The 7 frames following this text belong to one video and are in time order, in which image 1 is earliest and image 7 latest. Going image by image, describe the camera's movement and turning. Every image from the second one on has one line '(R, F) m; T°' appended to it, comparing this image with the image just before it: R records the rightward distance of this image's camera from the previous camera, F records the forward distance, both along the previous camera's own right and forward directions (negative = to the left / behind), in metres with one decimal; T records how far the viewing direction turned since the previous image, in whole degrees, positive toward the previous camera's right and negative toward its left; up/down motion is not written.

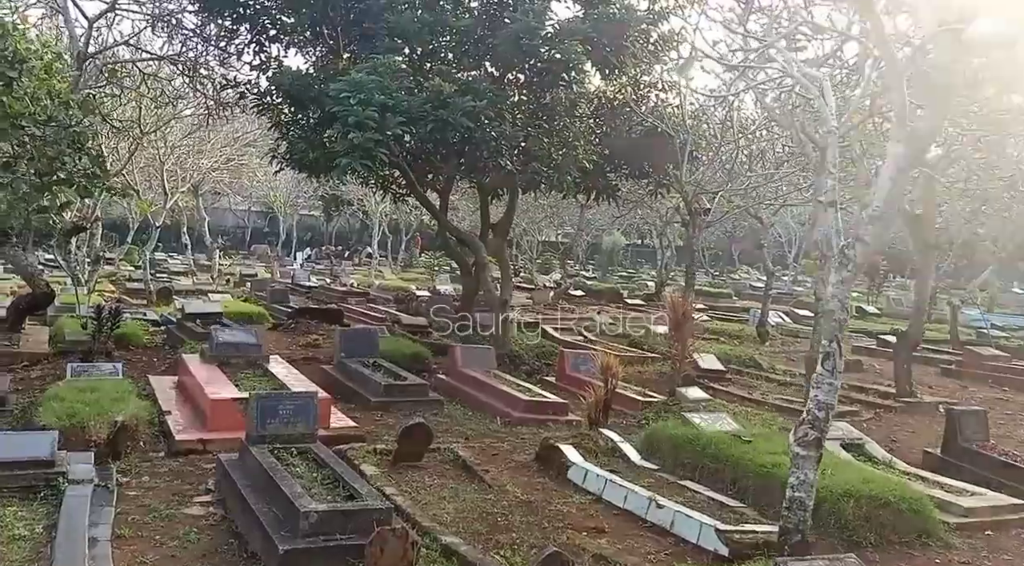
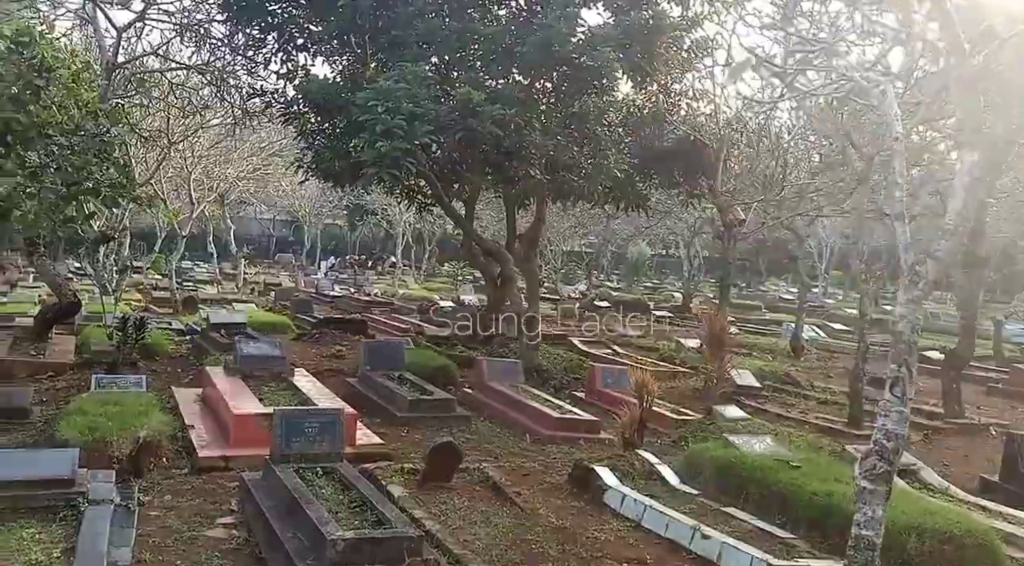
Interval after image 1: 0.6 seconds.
(-0.1, +0.3) m; -2°
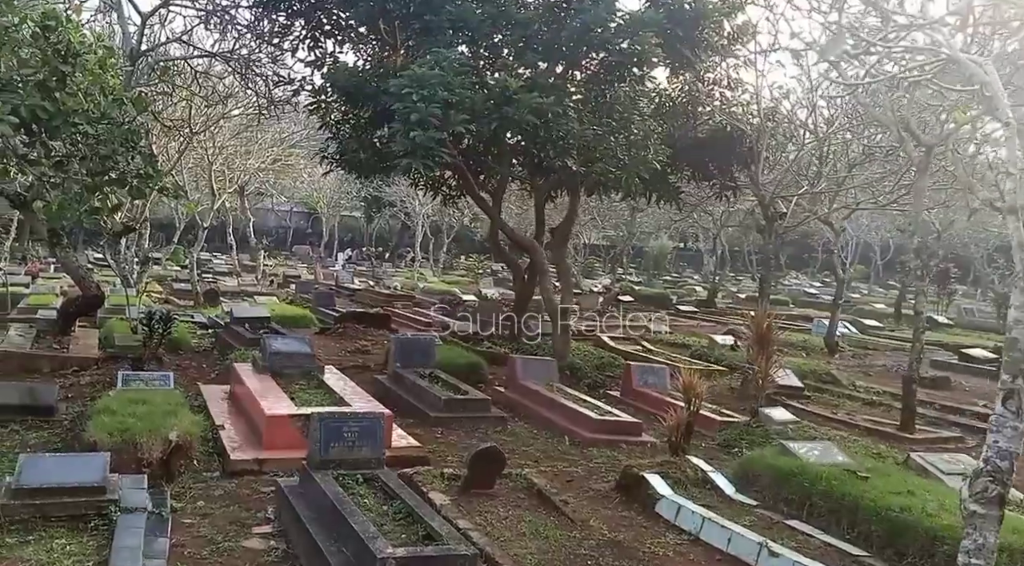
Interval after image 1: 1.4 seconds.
(-0.3, +0.4) m; -1°
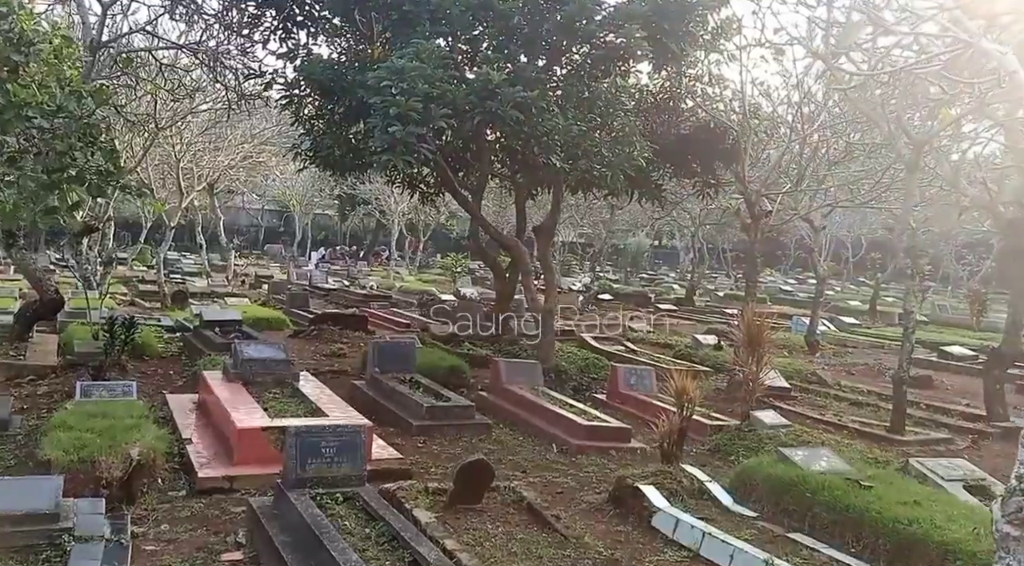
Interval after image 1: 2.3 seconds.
(-0.1, +0.3) m; +2°
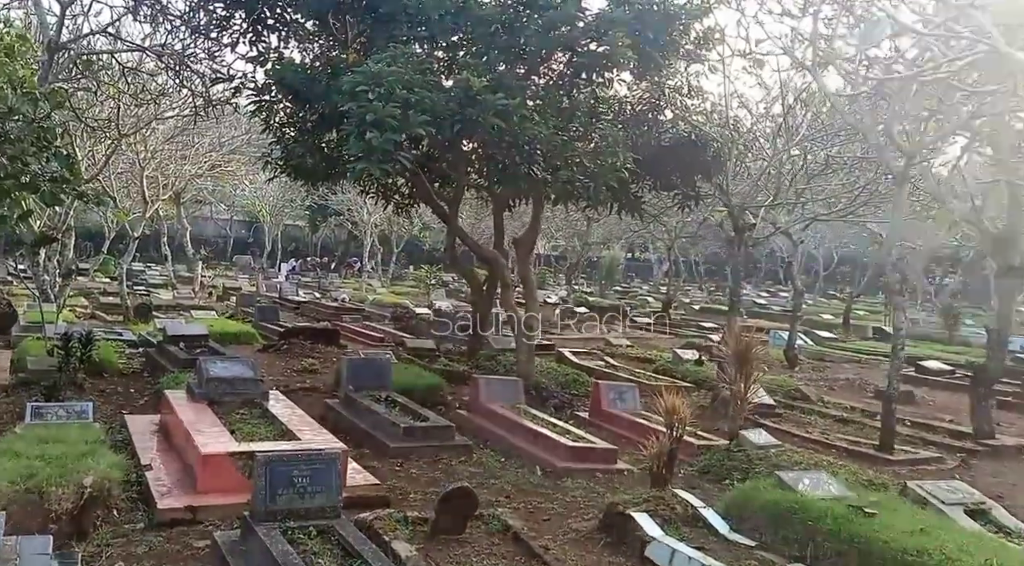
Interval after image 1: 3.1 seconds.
(-0.1, +0.3) m; +2°
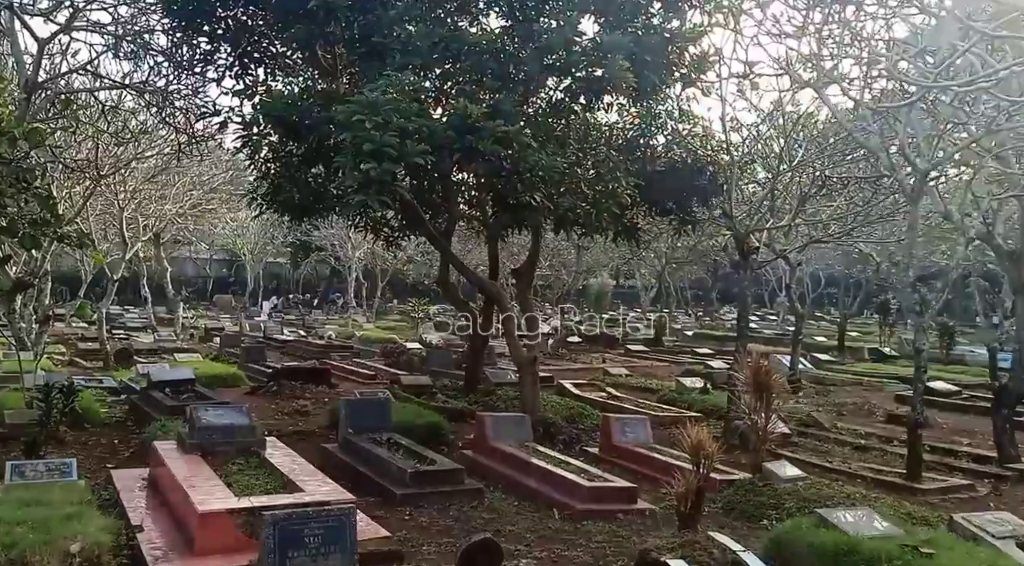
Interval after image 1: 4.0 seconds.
(-0.2, +0.4) m; +1°
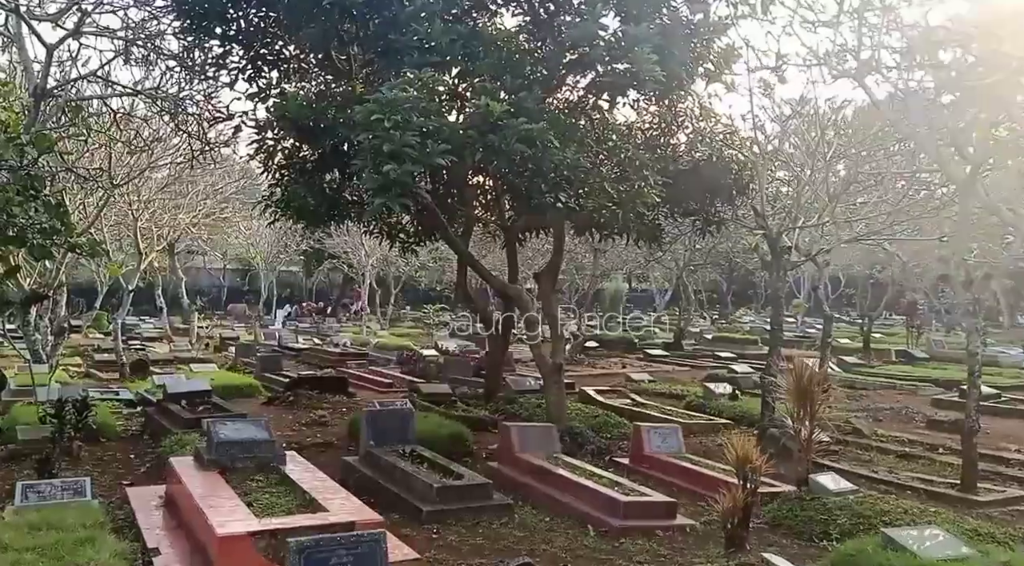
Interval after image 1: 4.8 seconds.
(-0.1, +0.3) m; -1°
